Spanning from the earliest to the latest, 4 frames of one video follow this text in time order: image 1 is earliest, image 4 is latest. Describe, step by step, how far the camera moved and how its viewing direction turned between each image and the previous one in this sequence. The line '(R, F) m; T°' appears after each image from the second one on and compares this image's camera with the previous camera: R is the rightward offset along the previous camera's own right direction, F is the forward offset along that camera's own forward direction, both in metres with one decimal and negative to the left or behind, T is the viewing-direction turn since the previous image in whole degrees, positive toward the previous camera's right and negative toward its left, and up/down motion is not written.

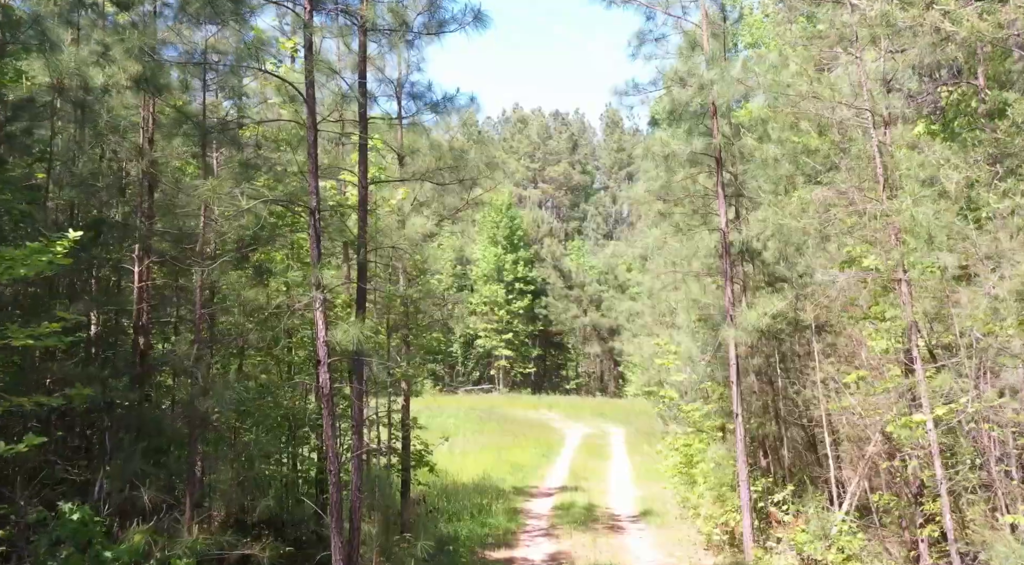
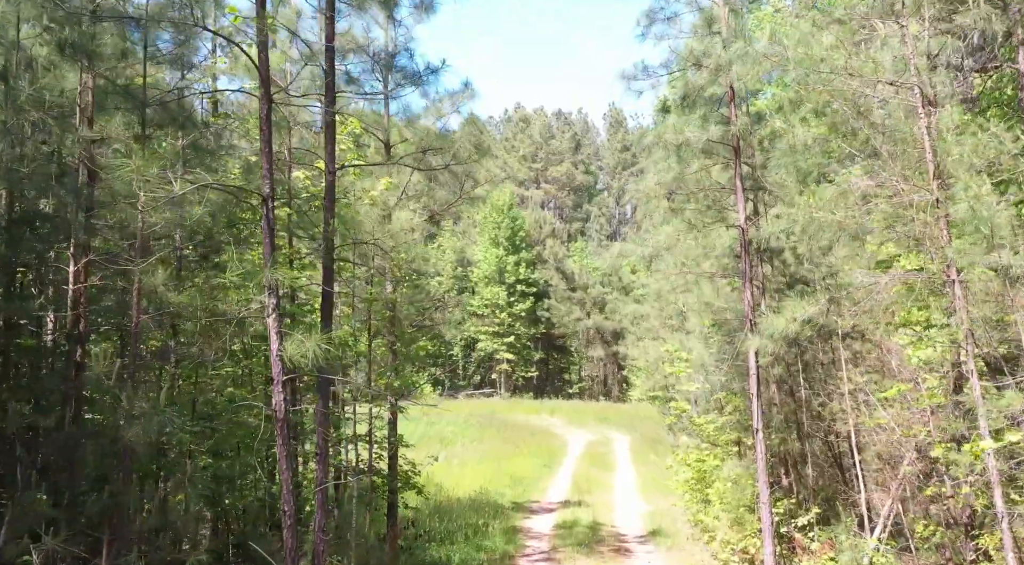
(+0.1, +1.7) m; 0°
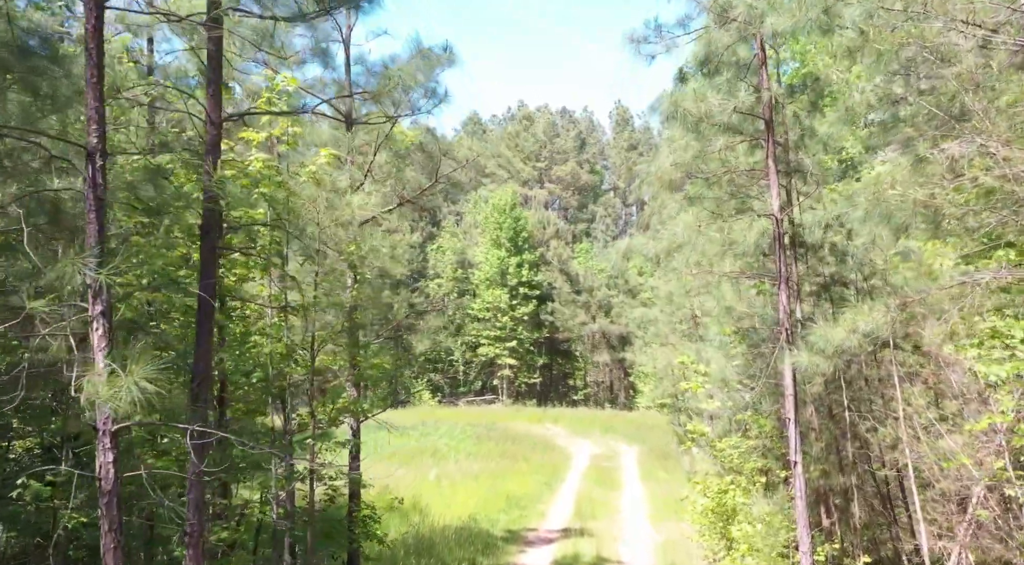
(+0.3, +3.0) m; 0°
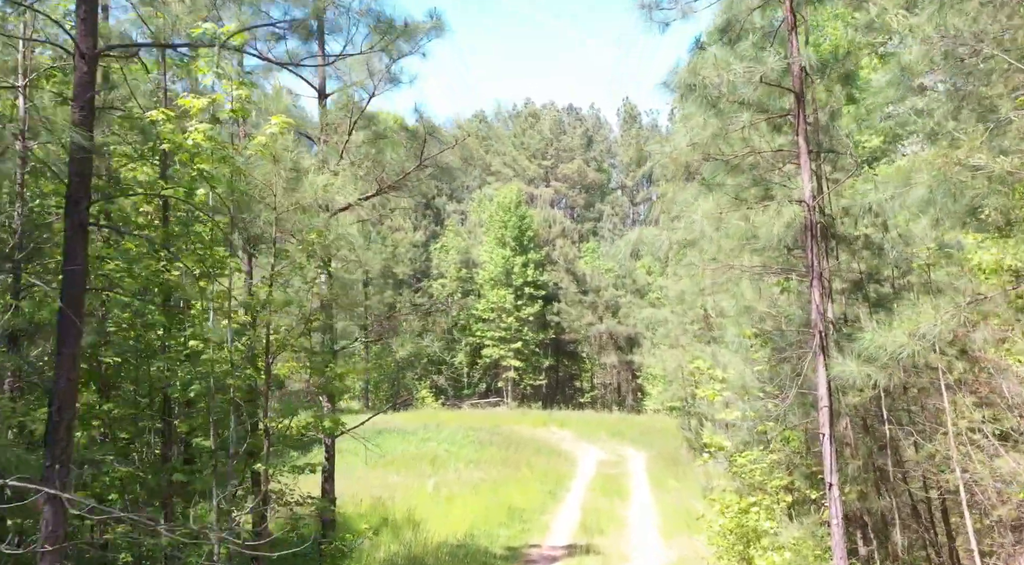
(+0.2, +1.7) m; 0°
